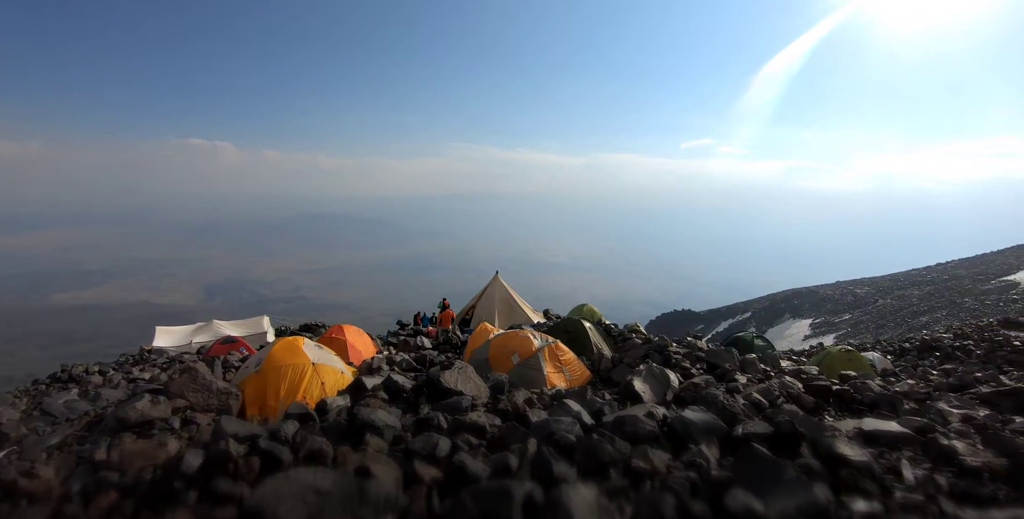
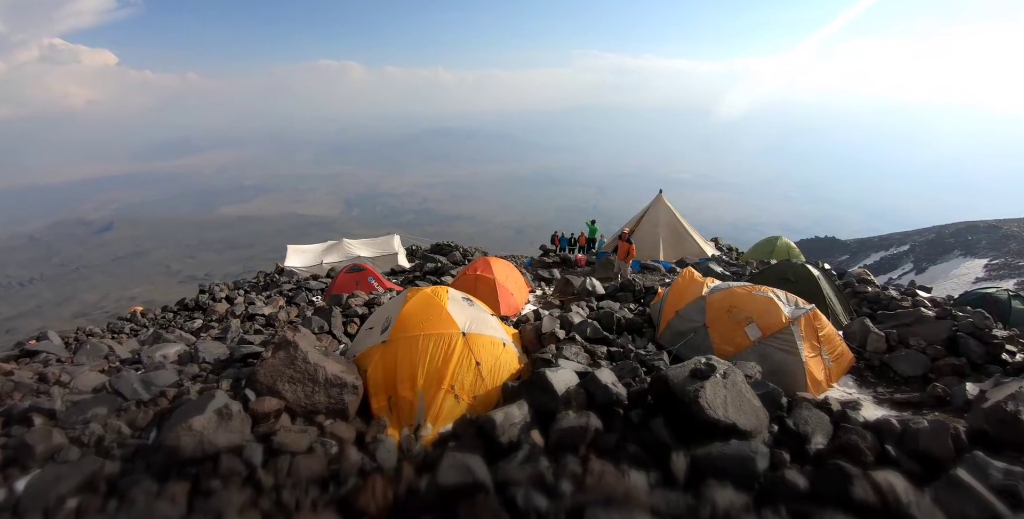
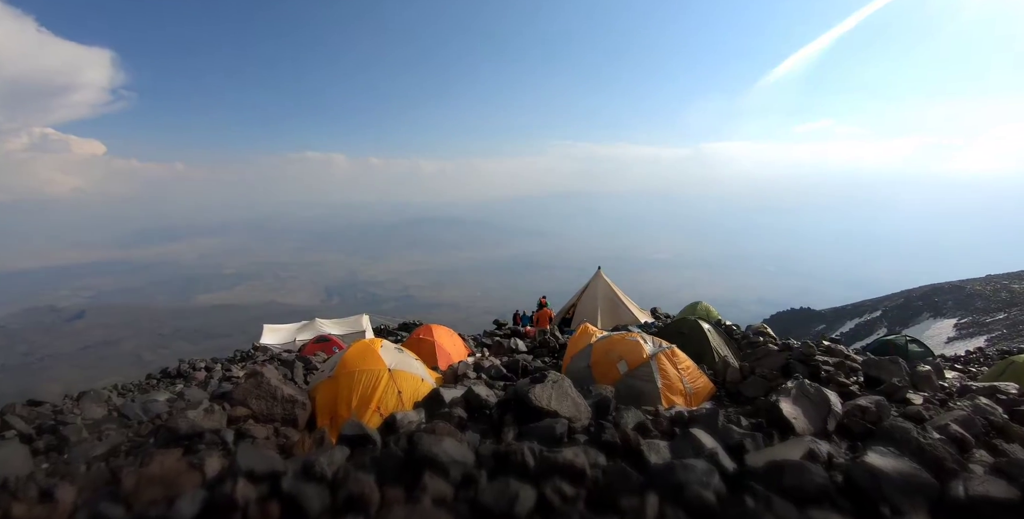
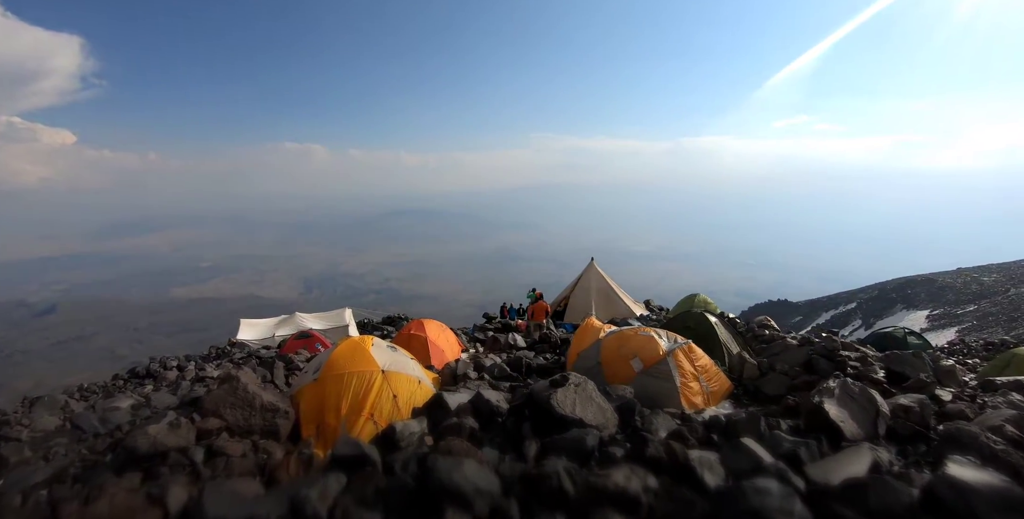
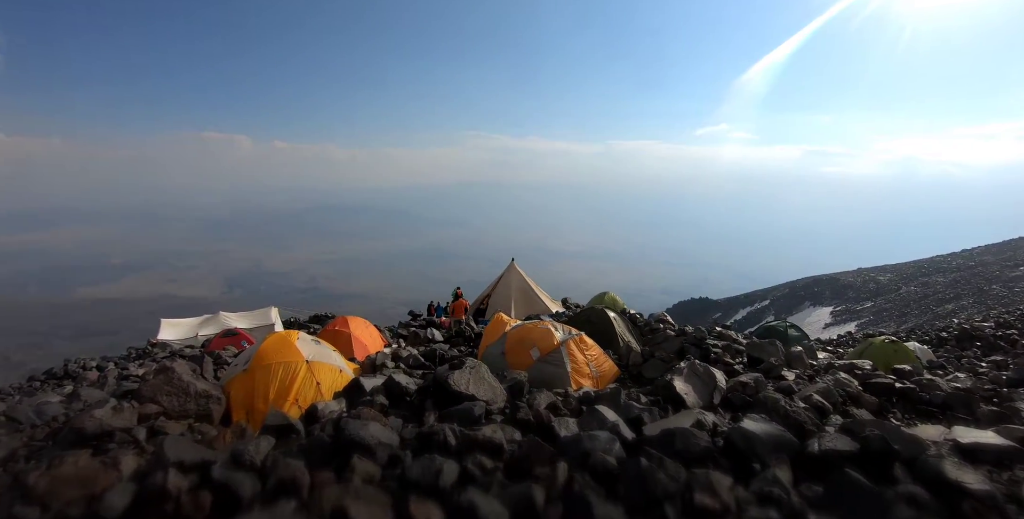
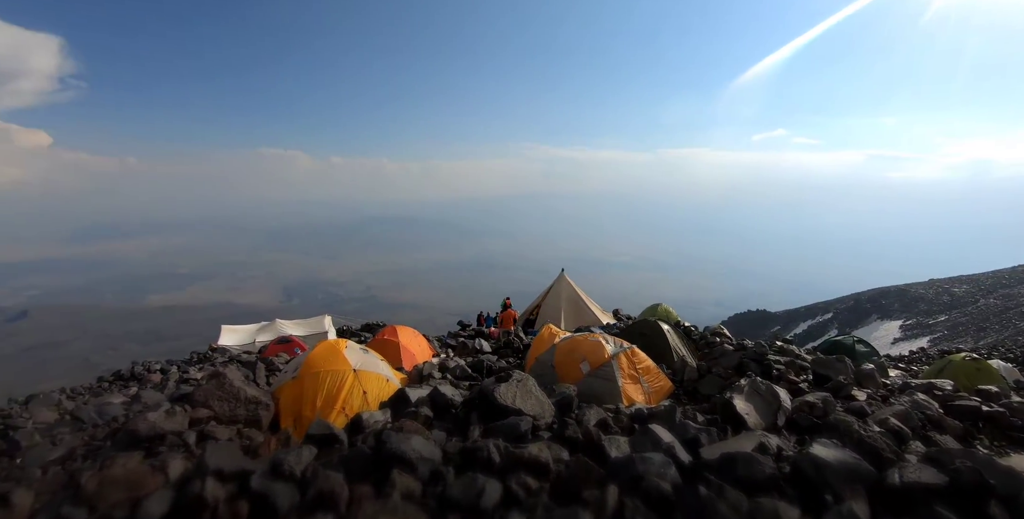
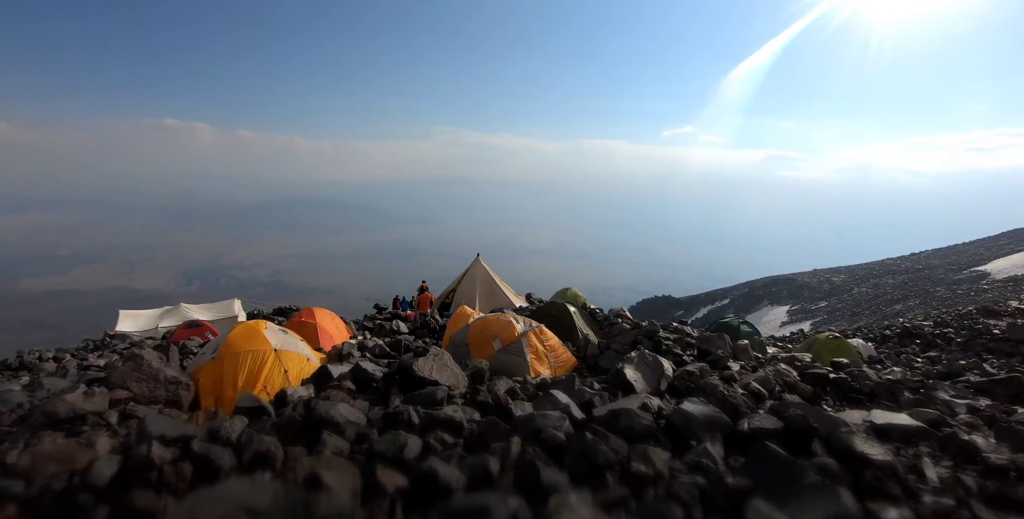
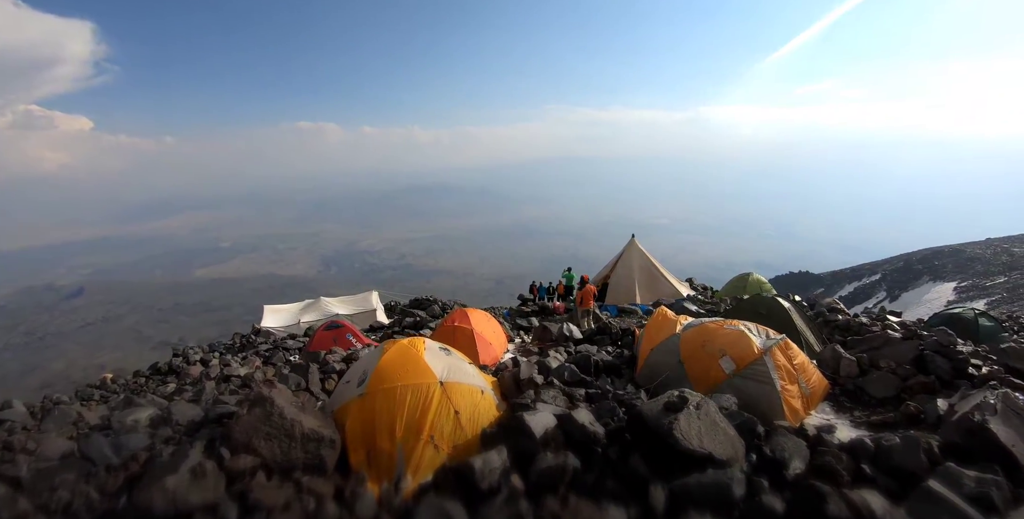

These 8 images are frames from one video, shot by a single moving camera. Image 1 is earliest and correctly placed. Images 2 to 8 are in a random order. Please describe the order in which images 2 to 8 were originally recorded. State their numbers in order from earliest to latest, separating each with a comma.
7, 5, 6, 3, 4, 8, 2
